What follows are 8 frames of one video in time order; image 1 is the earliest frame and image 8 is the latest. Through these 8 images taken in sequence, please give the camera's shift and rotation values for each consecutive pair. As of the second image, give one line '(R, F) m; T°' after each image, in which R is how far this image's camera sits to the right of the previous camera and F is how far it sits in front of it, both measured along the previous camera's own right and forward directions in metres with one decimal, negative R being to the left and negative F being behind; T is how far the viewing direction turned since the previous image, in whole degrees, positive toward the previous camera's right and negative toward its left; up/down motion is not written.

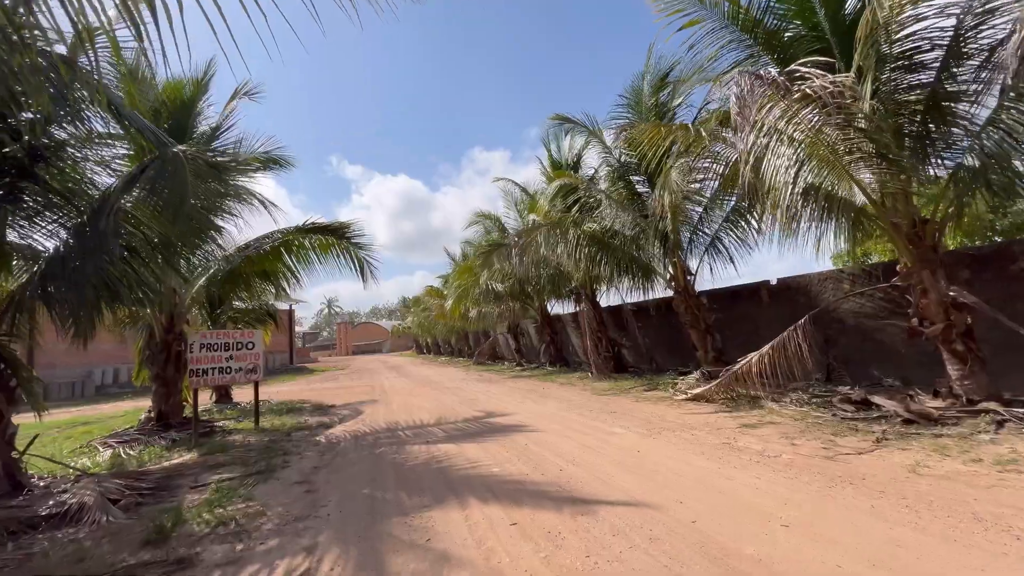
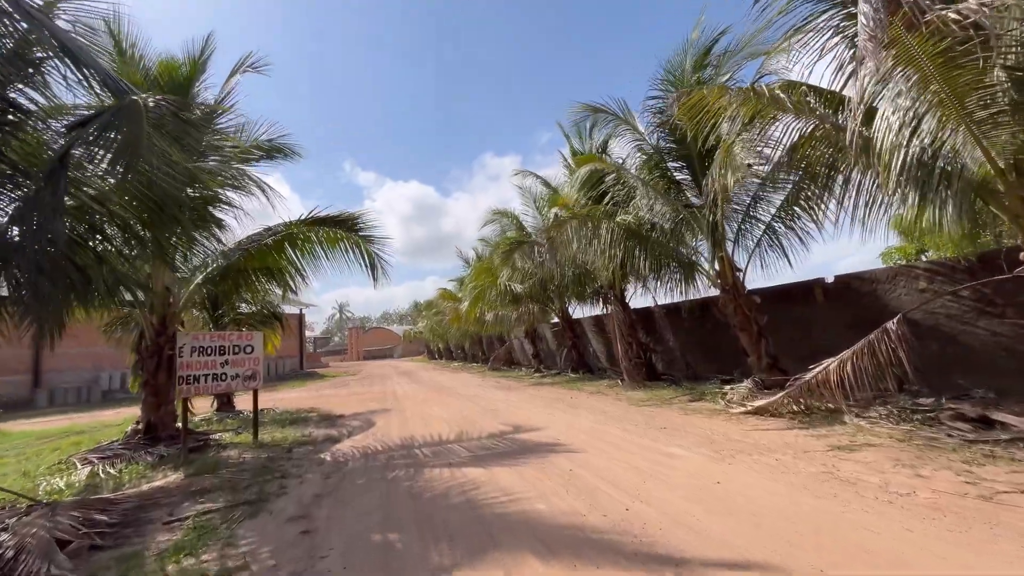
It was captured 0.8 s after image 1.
(-0.3, +1.0) m; -1°
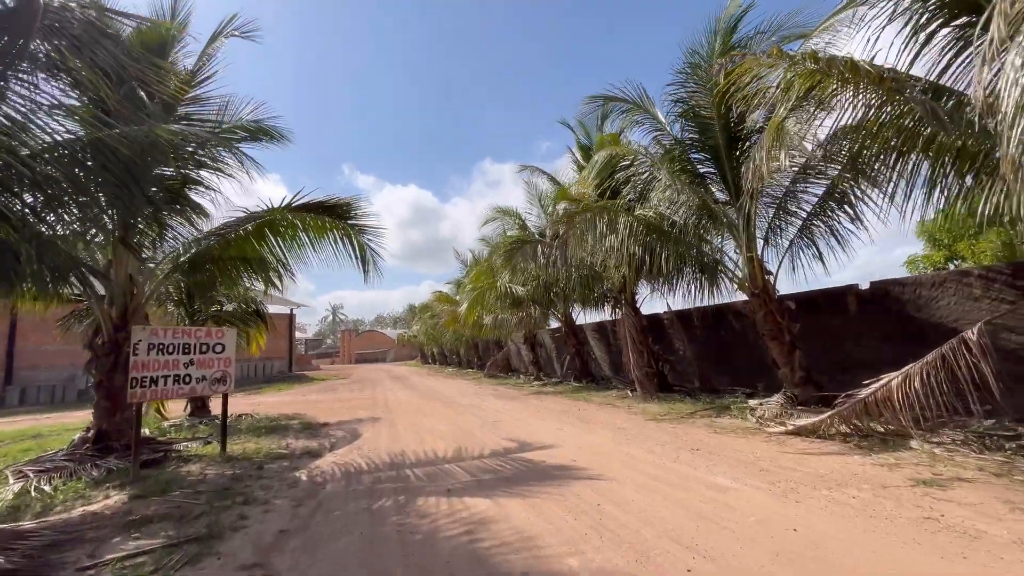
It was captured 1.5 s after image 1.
(-0.2, +0.9) m; +1°
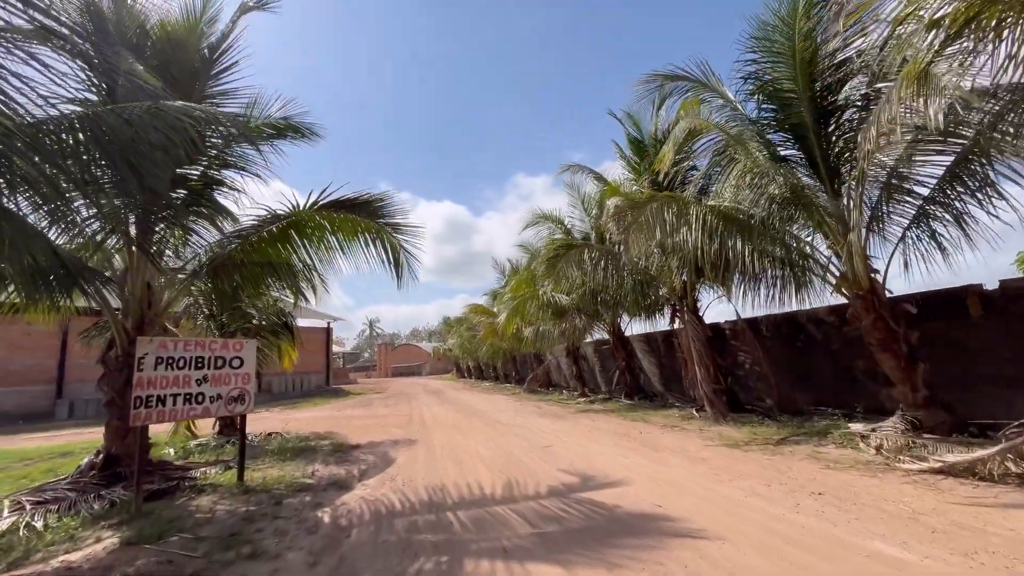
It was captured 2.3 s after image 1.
(-0.3, +1.0) m; -4°
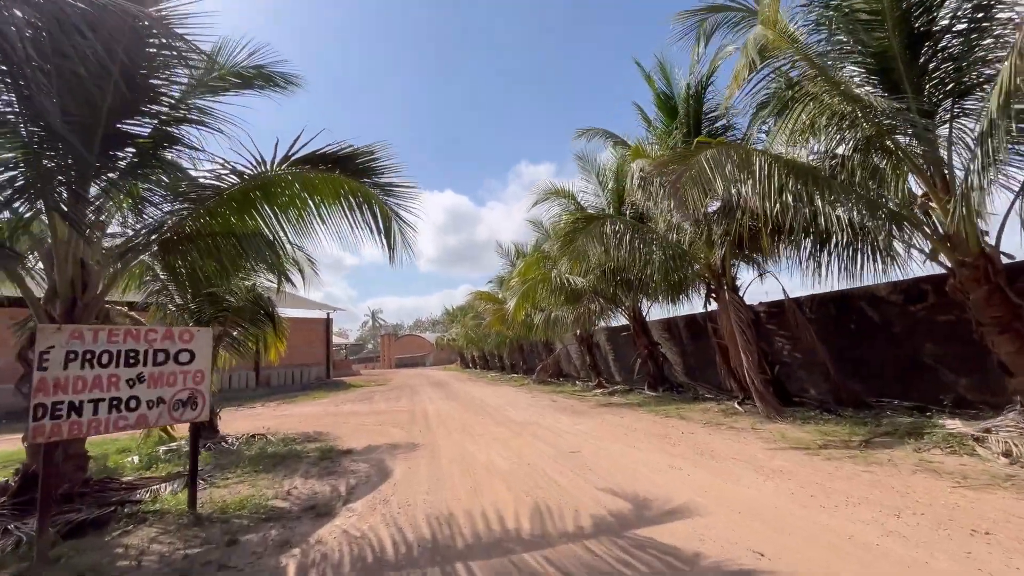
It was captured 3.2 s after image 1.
(-0.2, +1.3) m; 0°
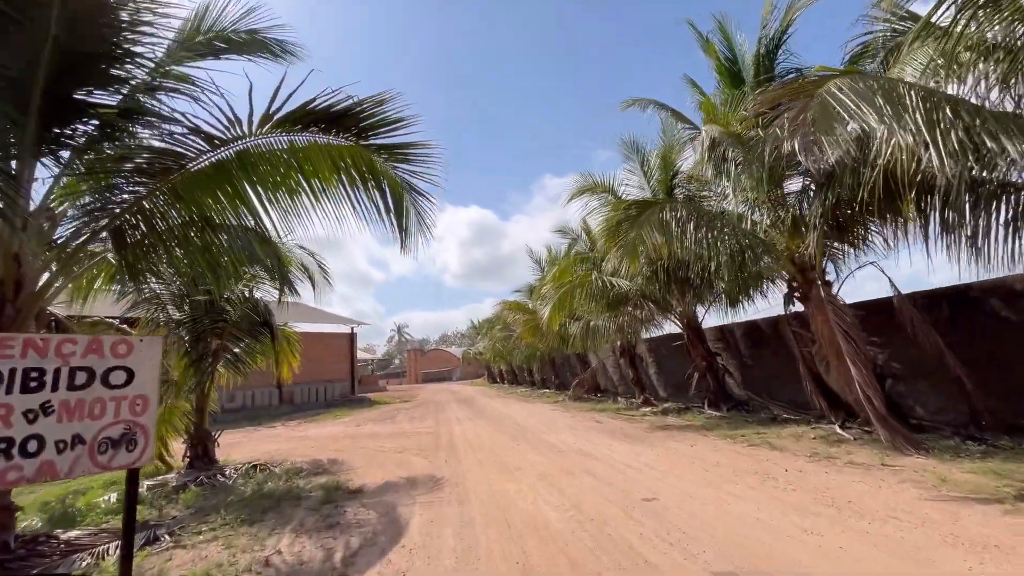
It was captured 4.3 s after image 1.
(-0.2, +1.4) m; -3°
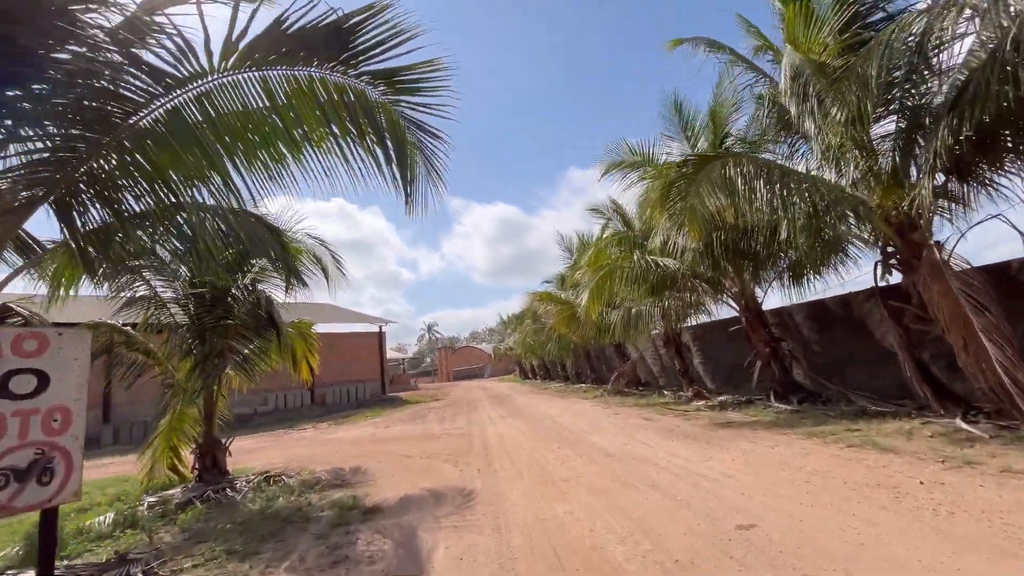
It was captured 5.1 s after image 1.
(-0.1, +1.1) m; -3°
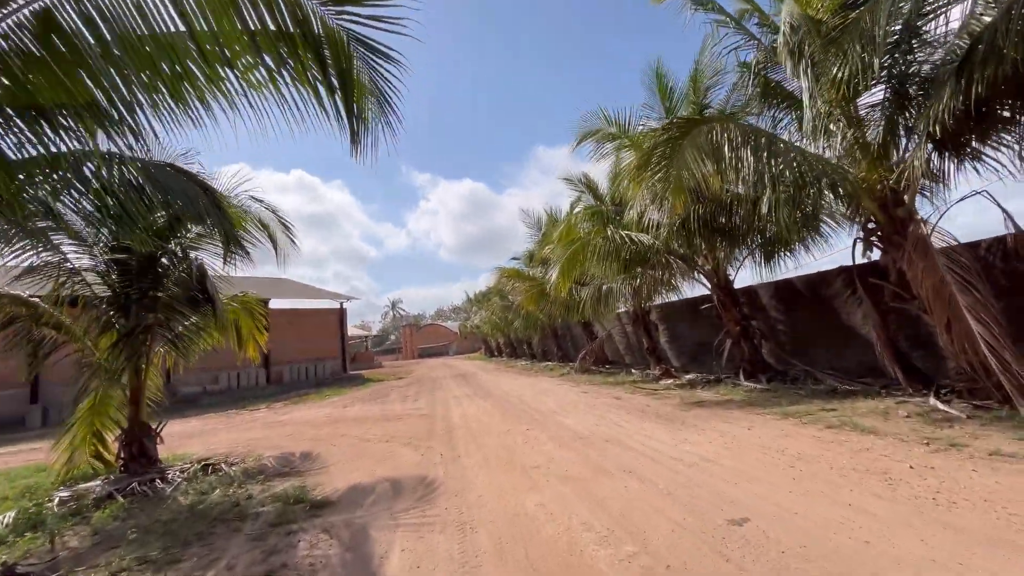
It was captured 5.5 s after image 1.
(0.0, +0.5) m; +4°
